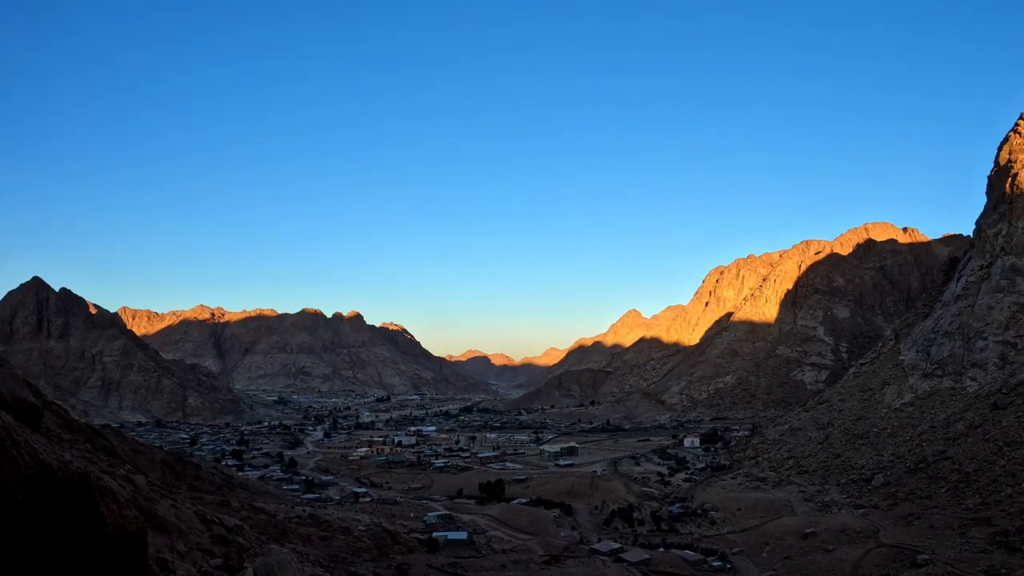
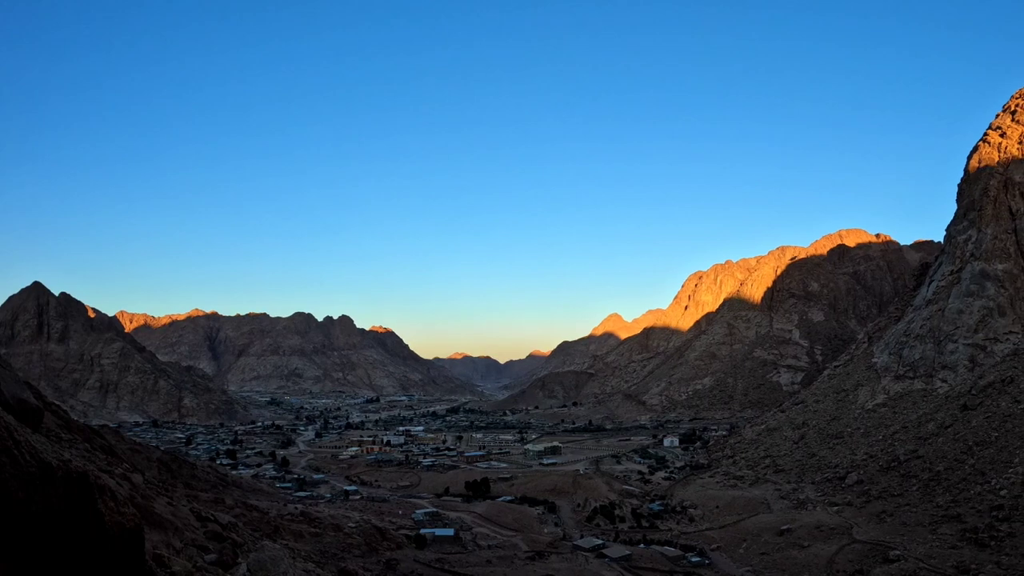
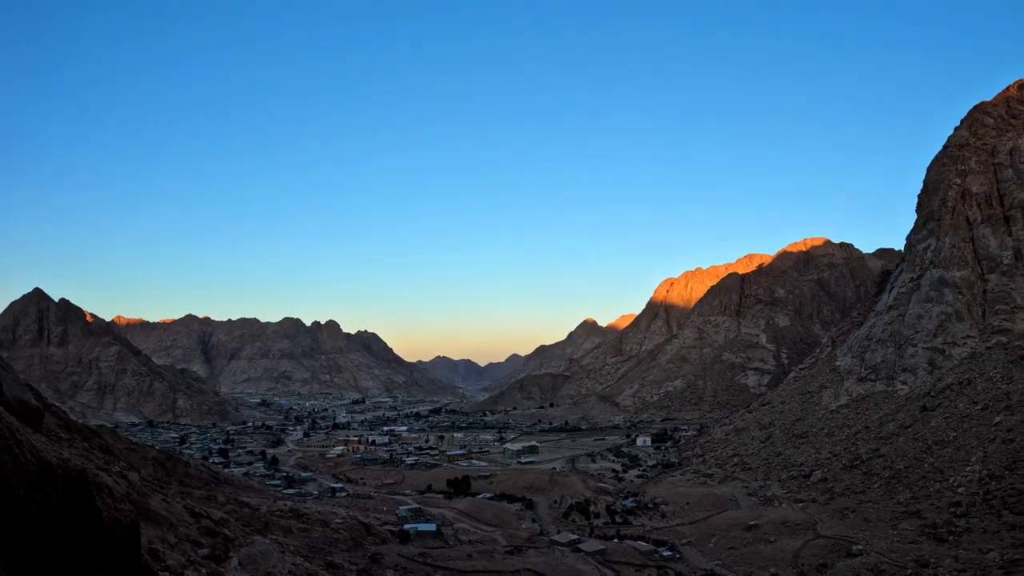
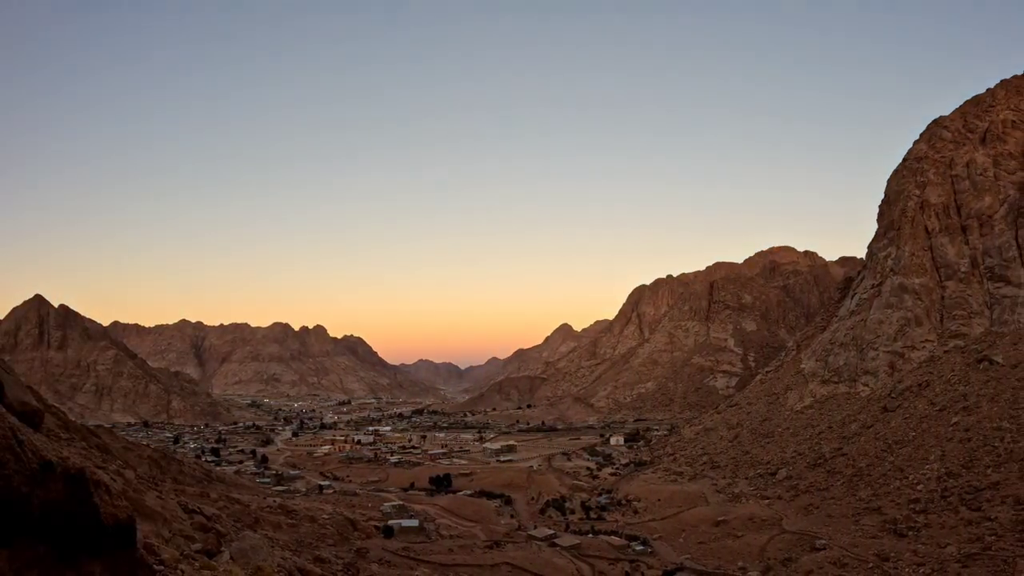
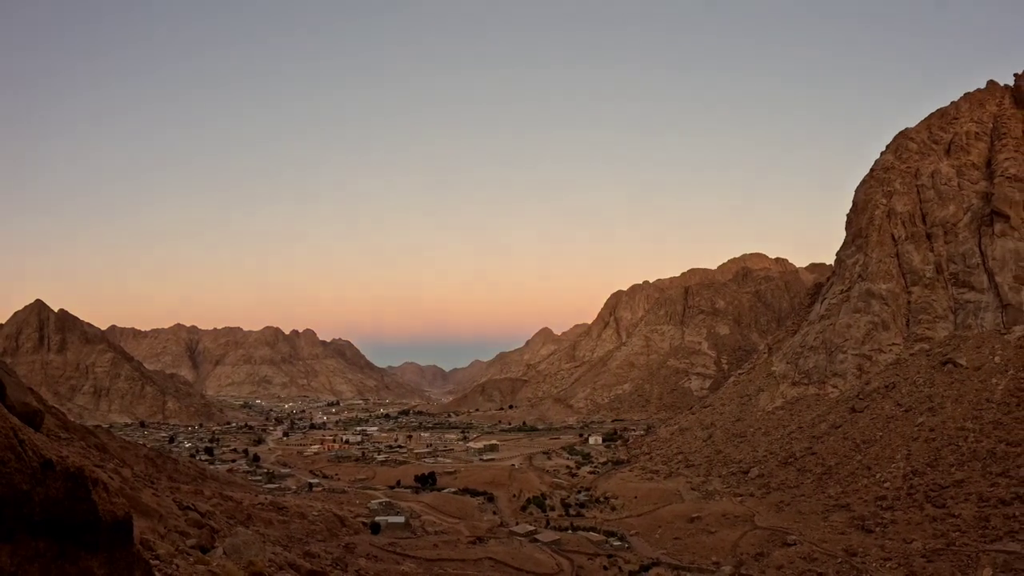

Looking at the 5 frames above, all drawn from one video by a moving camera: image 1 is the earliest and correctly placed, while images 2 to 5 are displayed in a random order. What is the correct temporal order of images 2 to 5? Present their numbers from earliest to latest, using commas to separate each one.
2, 3, 4, 5
